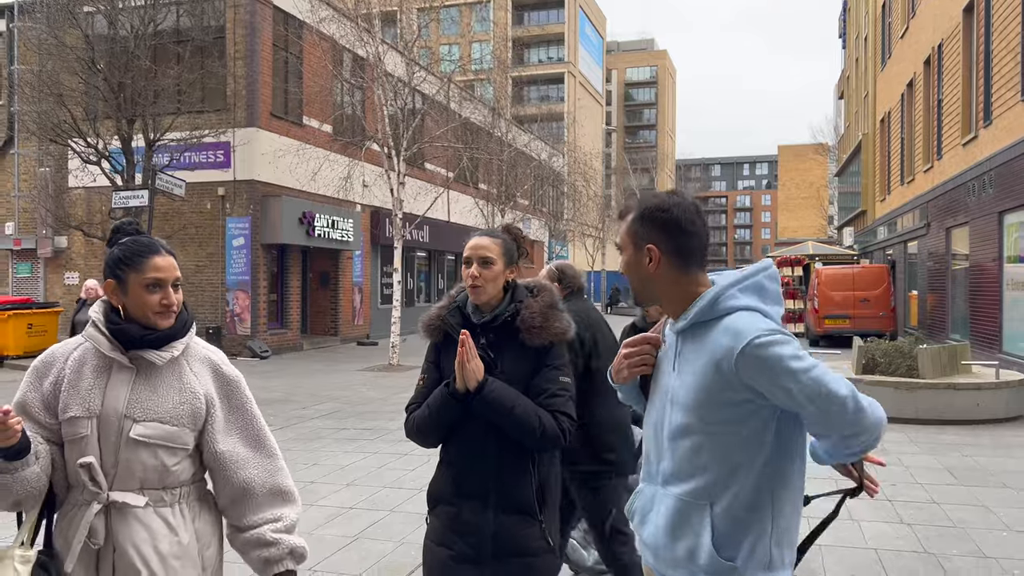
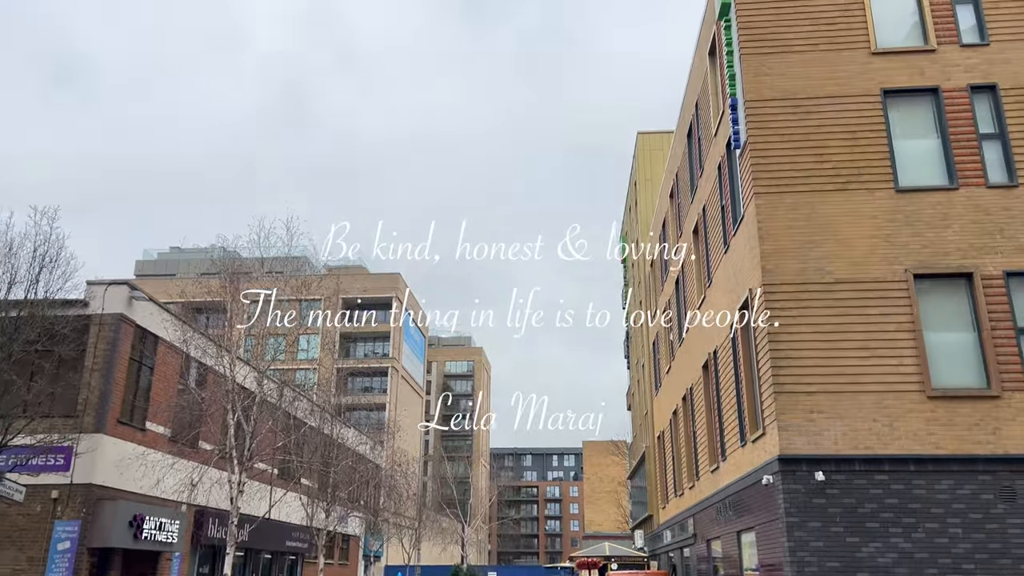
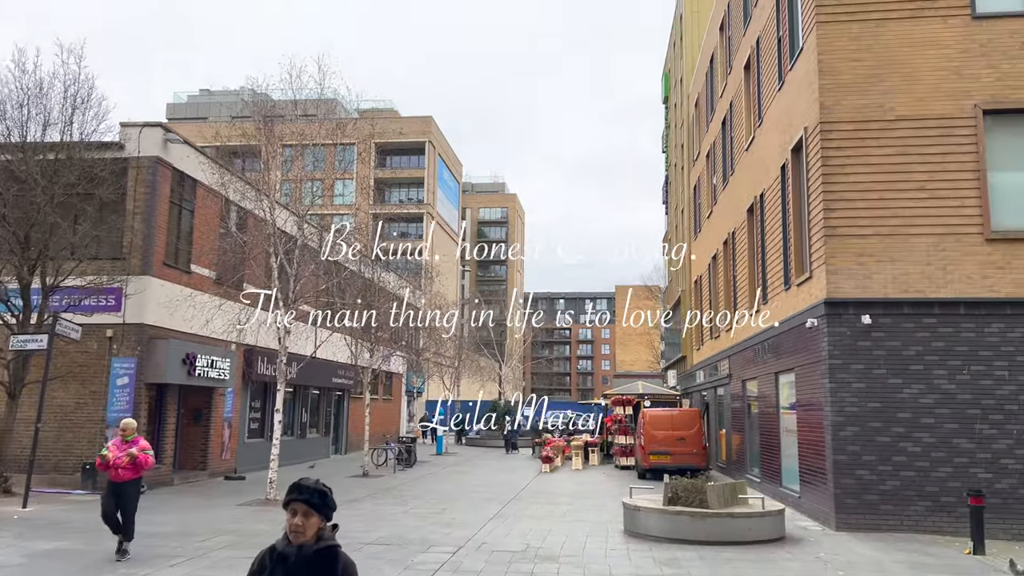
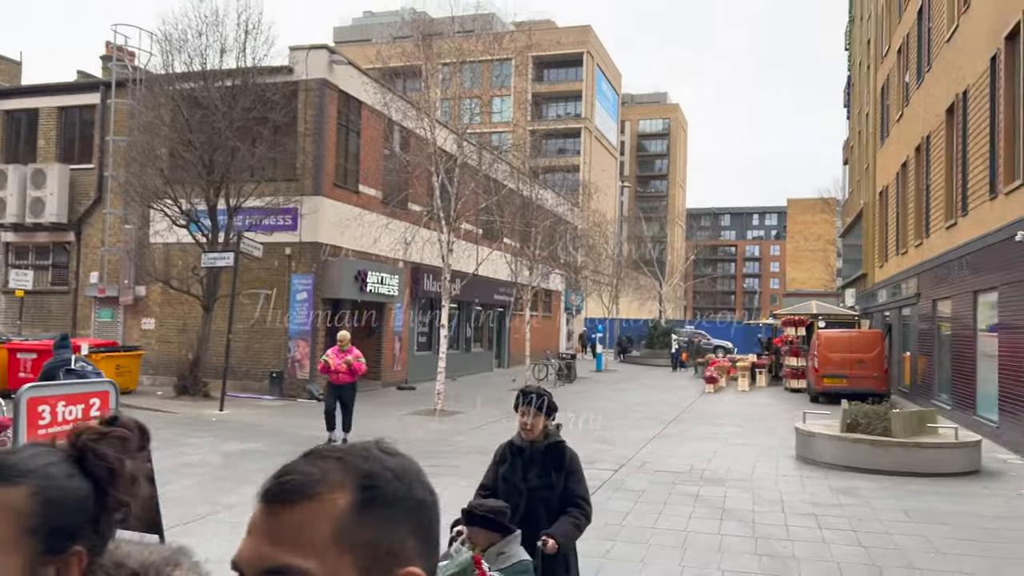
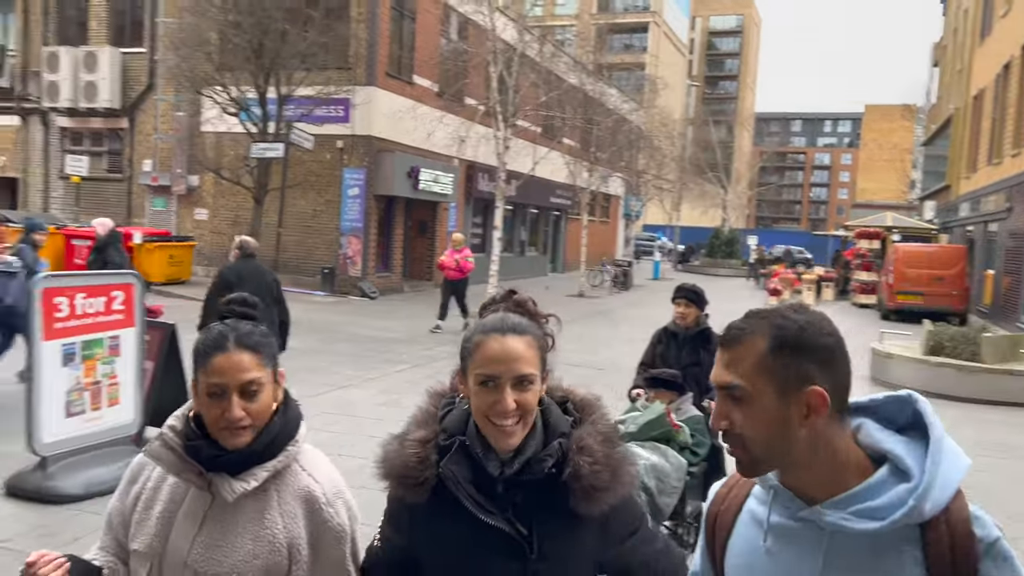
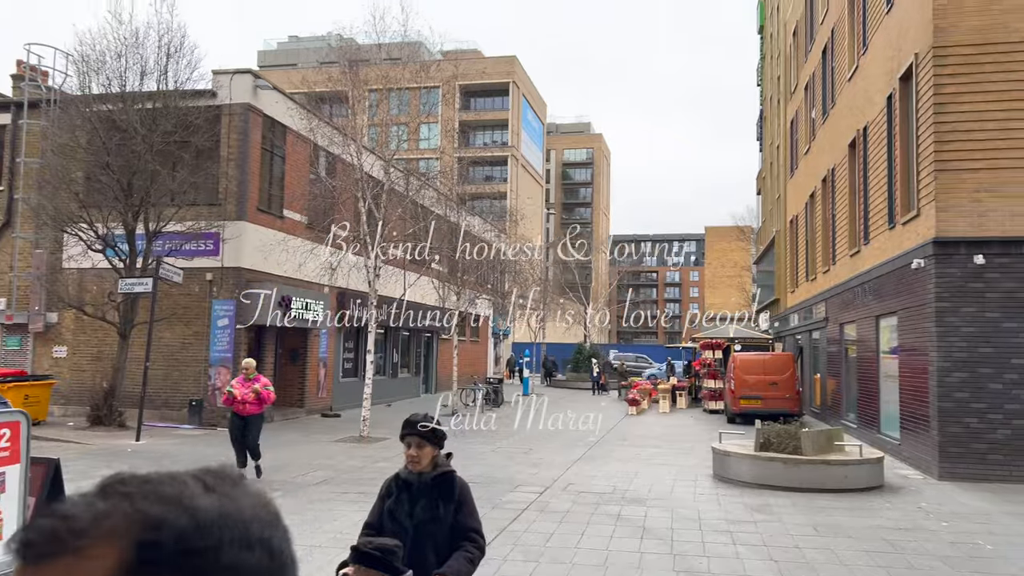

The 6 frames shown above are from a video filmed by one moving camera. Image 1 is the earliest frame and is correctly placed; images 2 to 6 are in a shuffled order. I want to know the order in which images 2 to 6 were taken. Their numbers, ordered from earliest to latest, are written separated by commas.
5, 4, 6, 3, 2
